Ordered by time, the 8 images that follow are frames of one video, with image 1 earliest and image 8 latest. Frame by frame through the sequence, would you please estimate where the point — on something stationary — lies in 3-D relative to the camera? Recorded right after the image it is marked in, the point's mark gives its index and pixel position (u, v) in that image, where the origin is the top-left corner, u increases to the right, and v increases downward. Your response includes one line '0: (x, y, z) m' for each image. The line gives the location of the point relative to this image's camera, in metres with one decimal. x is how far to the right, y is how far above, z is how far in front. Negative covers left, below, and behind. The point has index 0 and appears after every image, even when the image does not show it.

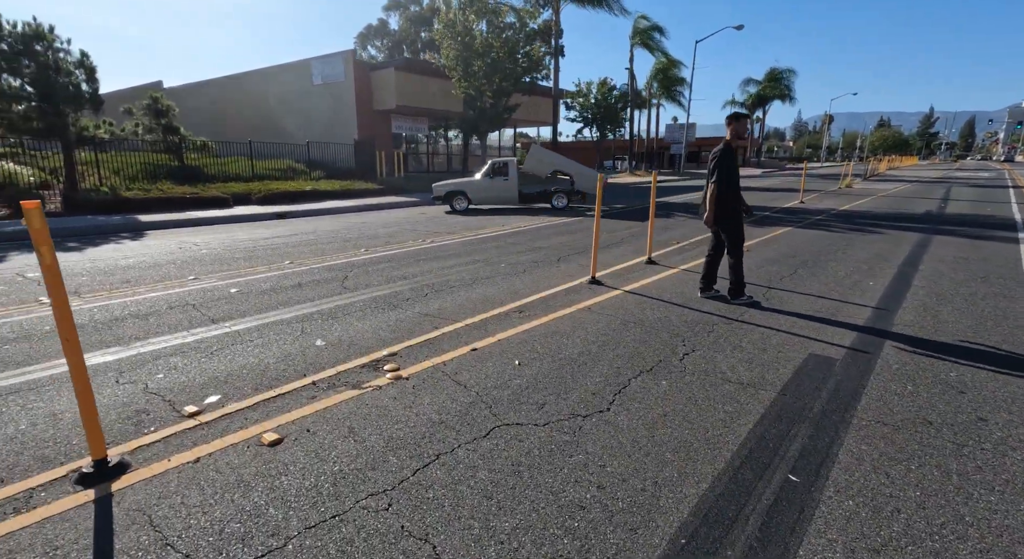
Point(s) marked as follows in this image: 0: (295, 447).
0: (-1.2, -0.9, +3.1) m
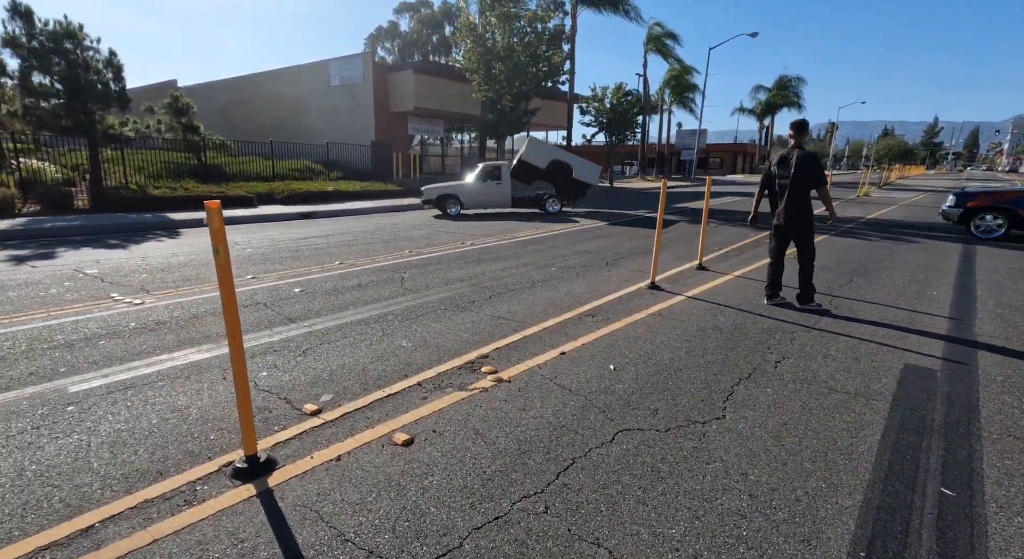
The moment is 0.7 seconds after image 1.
0: (-0.5, -0.9, +3.1) m
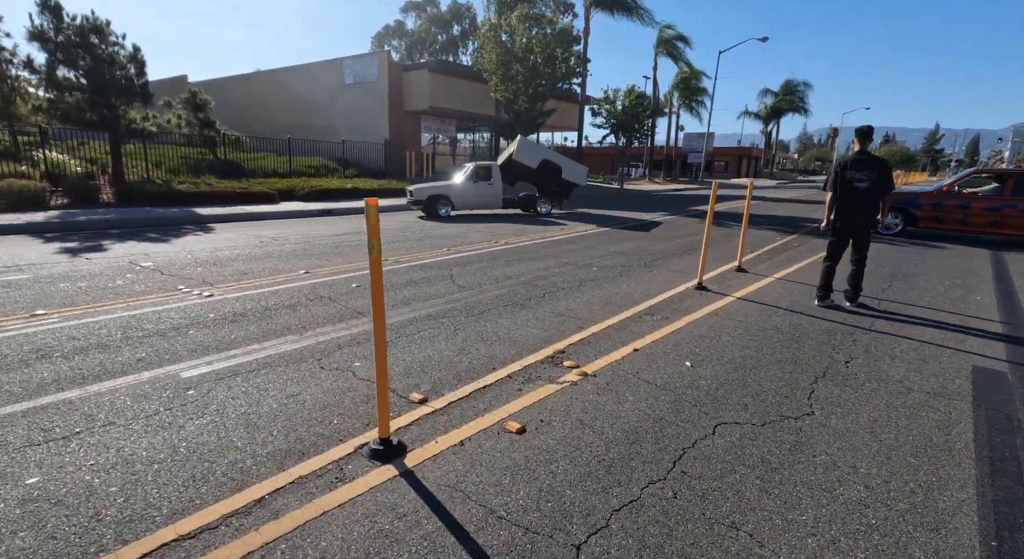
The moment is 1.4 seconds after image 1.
0: (+0.2, -0.9, +3.2) m
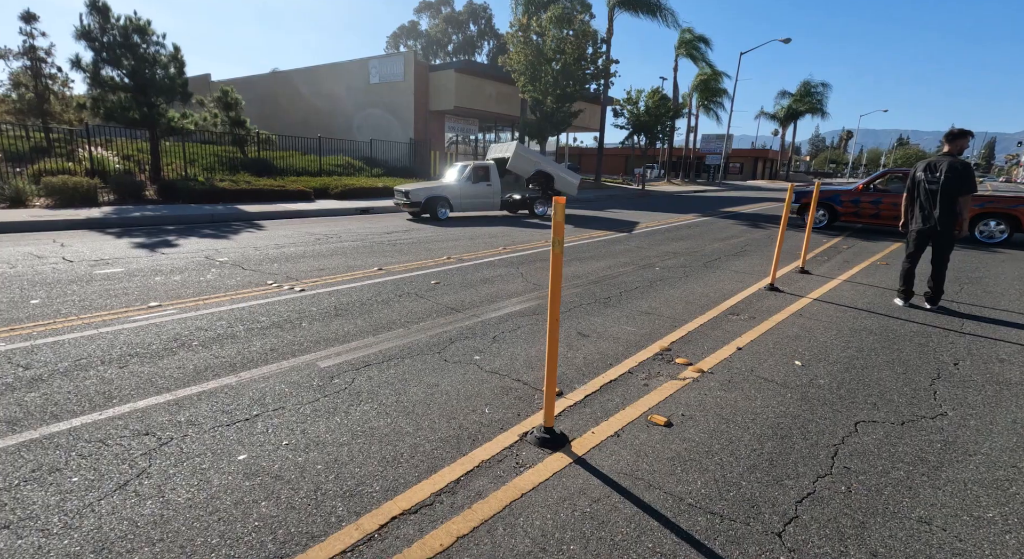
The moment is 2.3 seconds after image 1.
0: (+1.1, -0.9, +3.3) m
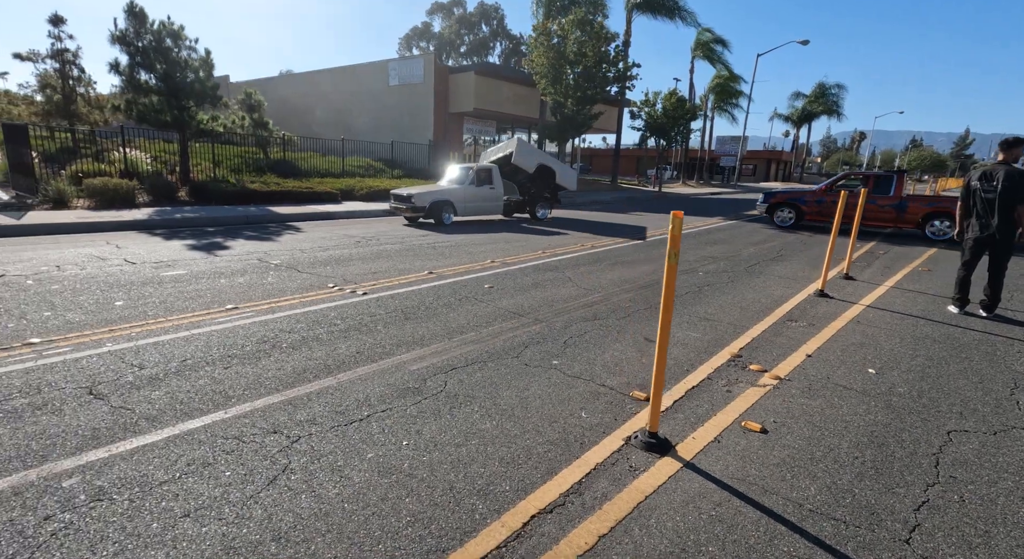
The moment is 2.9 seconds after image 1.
0: (+1.7, -1.0, +3.4) m
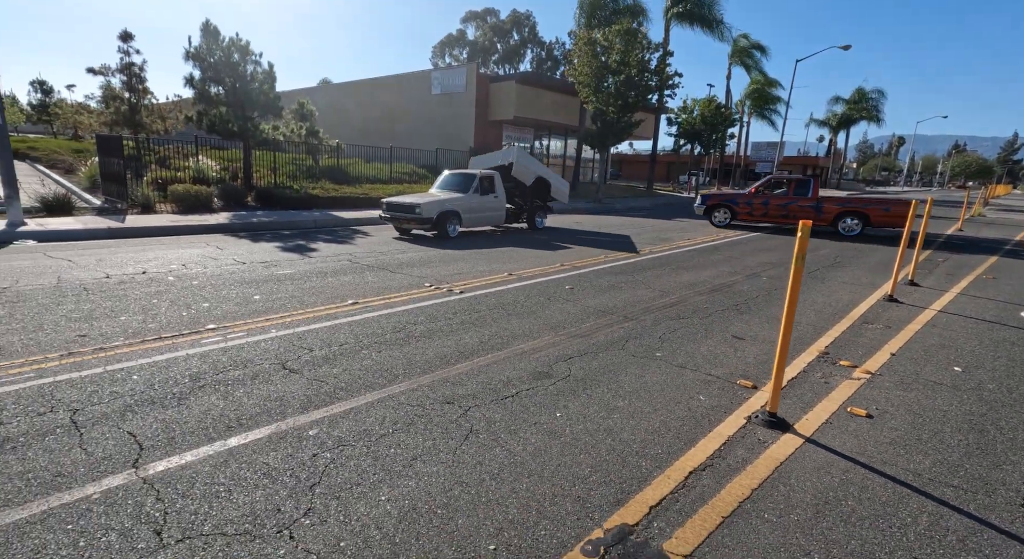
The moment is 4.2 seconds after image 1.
0: (+2.6, -1.0, +3.7) m
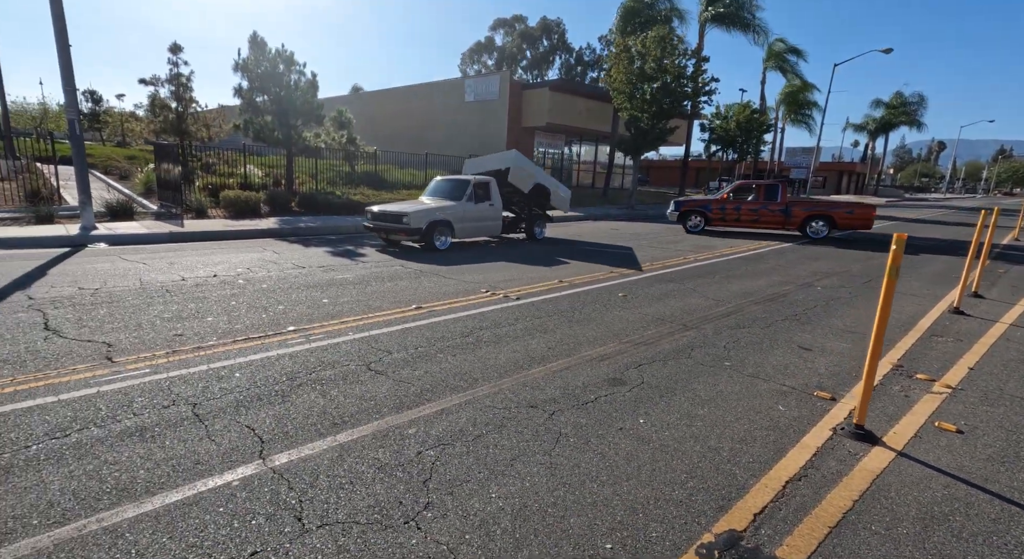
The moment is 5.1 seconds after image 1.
0: (+3.1, -1.0, +3.7) m
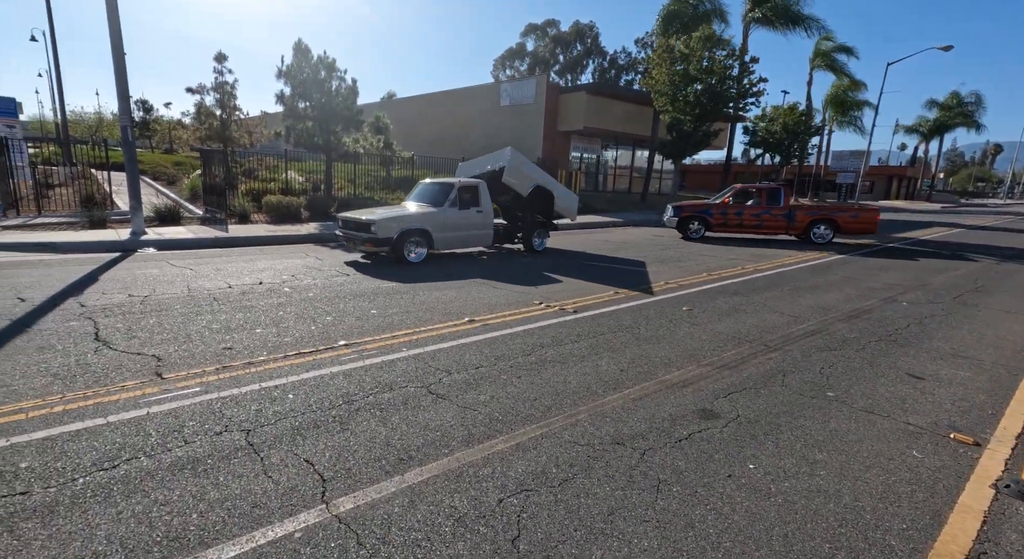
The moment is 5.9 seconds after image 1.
0: (+3.6, -1.2, +3.1) m
